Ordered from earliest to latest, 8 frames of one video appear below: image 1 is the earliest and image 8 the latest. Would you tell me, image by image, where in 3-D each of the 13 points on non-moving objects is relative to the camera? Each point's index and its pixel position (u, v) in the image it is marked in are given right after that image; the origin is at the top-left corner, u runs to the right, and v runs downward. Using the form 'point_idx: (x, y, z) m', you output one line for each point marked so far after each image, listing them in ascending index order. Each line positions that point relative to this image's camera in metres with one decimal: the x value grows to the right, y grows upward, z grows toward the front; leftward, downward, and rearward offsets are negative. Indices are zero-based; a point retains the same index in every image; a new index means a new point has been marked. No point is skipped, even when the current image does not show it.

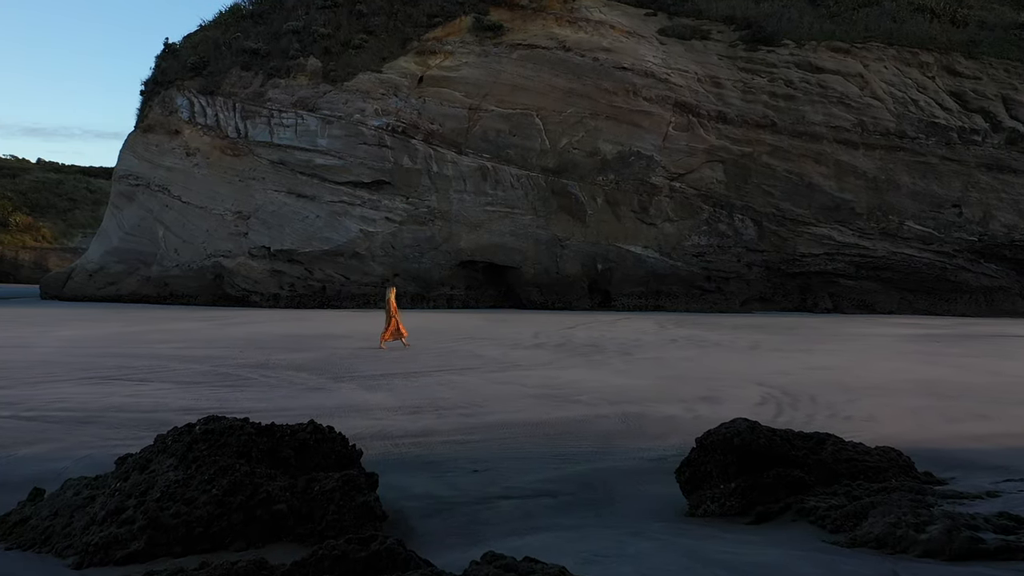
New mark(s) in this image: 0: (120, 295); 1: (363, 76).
0: (-7.2, -0.1, +15.5) m
1: (-2.6, +3.7, +14.9) m
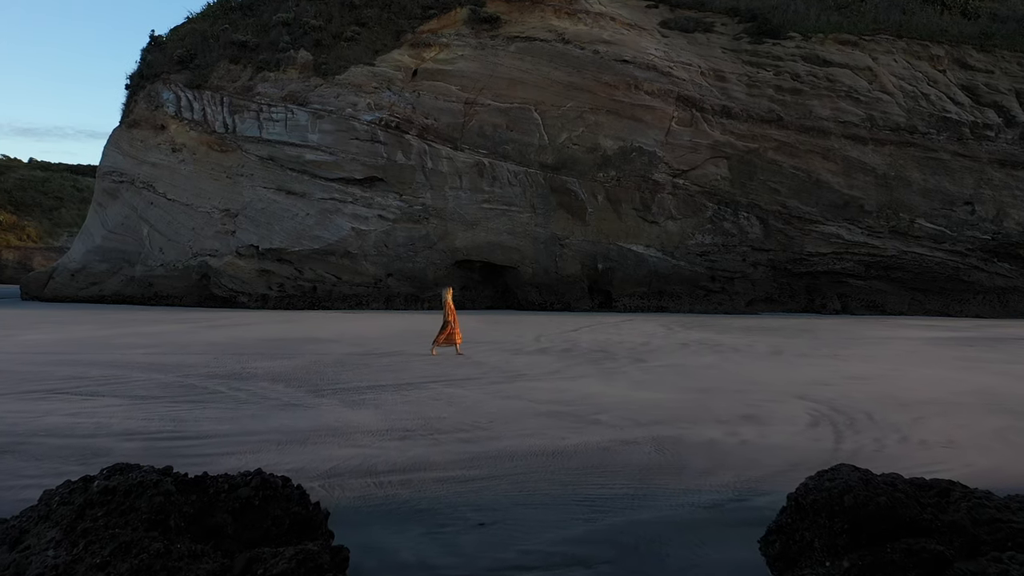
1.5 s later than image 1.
0: (-7.3, -0.1, +15.0) m
1: (-2.7, +3.7, +14.4) m
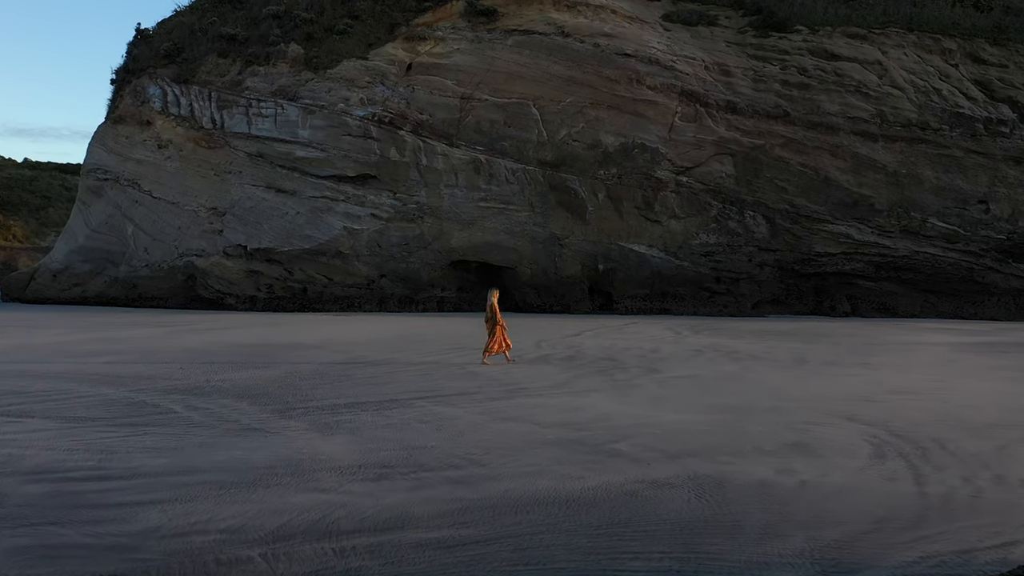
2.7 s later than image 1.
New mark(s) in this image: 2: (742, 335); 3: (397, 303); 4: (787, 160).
0: (-7.3, -0.2, +14.5) m
1: (-2.7, +3.7, +13.9) m
2: (+2.1, -0.4, +7.6) m
3: (-1.8, -0.2, +13.4) m
4: (+4.2, +1.9, +12.8) m
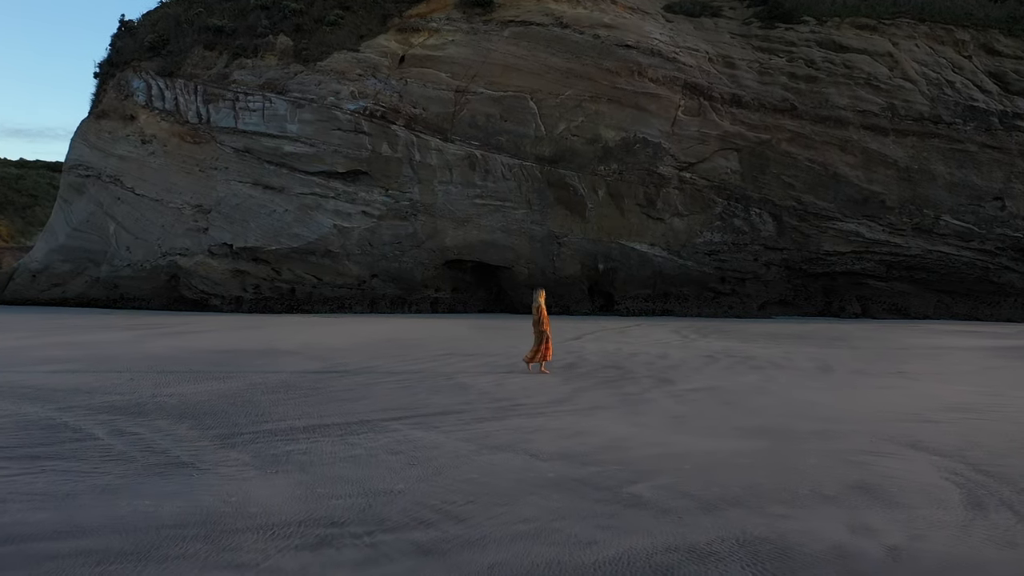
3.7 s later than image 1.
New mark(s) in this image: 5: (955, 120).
0: (-7.4, -0.2, +14.0) m
1: (-2.8, +3.7, +13.4) m
2: (+2.1, -0.4, +7.1) m
3: (-1.9, -0.2, +12.9) m
4: (+4.1, +1.9, +12.3) m
5: (+6.4, +2.4, +12.3) m
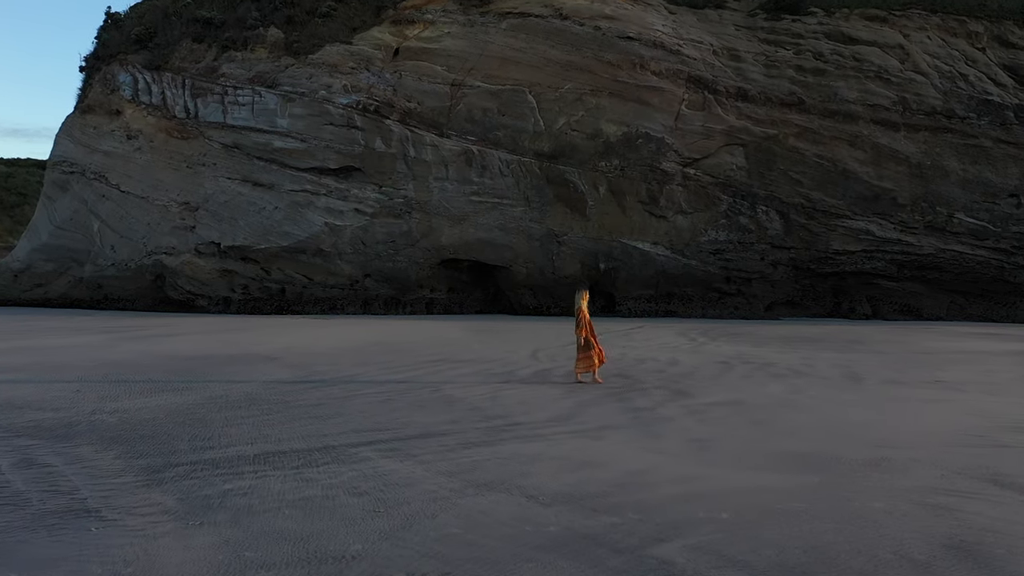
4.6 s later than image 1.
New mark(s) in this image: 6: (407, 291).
0: (-7.4, -0.2, +13.5) m
1: (-2.8, +3.7, +13.0) m
2: (+2.0, -0.4, +6.7) m
3: (-1.9, -0.2, +12.4) m
4: (+4.1, +1.9, +11.9) m
5: (+6.4, +2.4, +11.8) m
6: (-1.6, 0.0, +12.5) m
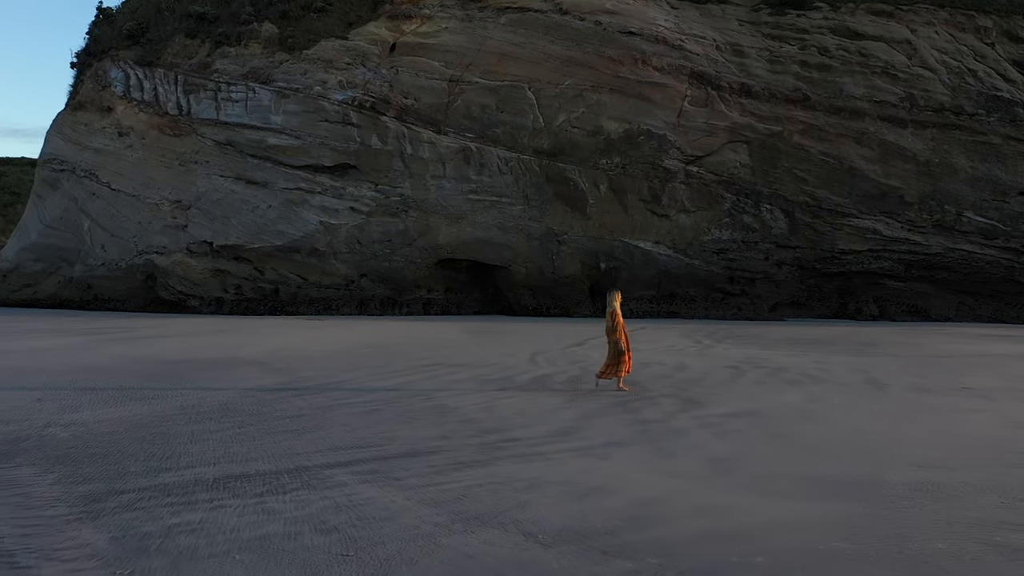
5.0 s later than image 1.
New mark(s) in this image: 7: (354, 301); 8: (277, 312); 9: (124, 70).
0: (-7.4, -0.2, +13.3) m
1: (-2.8, +3.7, +12.7) m
2: (+2.0, -0.4, +6.5) m
3: (-1.9, -0.3, +12.2) m
4: (+4.1, +1.9, +11.6) m
5: (+6.4, +2.4, +11.6) m
6: (-1.6, 0.0, +12.2) m
7: (-2.3, -0.2, +12.2) m
8: (-3.4, -0.3, +12.2) m
9: (-6.1, +3.4, +13.3) m
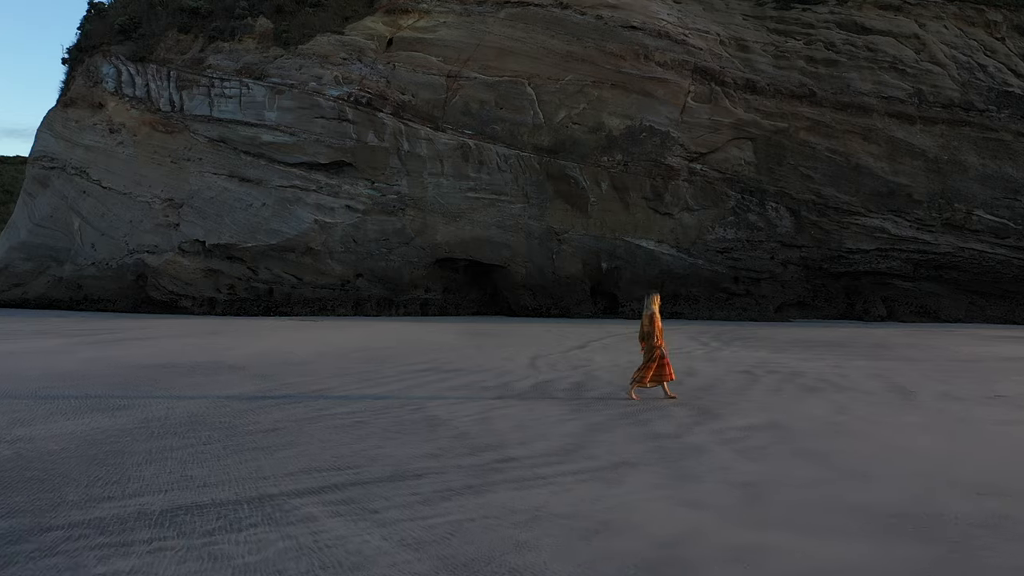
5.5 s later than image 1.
0: (-7.4, -0.2, +13.0) m
1: (-2.8, +3.7, +12.5) m
2: (+2.0, -0.4, +6.2) m
3: (-1.9, -0.3, +11.9) m
4: (+4.1, +1.9, +11.4) m
5: (+6.4, +2.4, +11.3) m
6: (-1.6, -0.1, +12.0) m
7: (-2.3, -0.2, +11.9) m
8: (-3.4, -0.3, +12.0) m
9: (-6.1, +3.4, +13.1) m
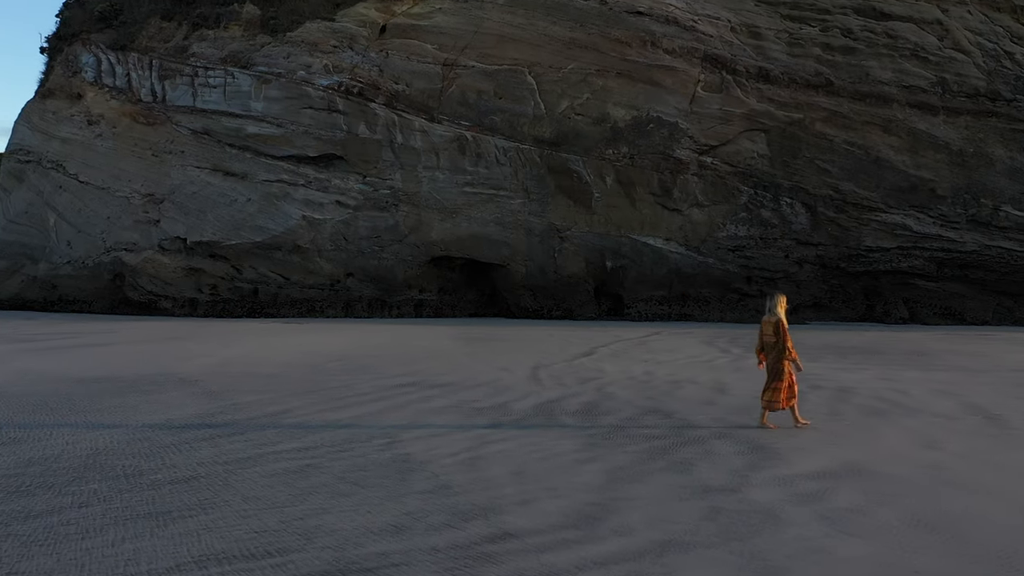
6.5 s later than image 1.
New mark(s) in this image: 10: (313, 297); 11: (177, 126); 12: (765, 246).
0: (-7.4, -0.2, +12.3) m
1: (-2.8, +3.7, +11.8) m
2: (+2.0, -0.4, +5.6) m
3: (-1.9, -0.3, +11.3) m
4: (+4.0, +1.9, +10.7) m
5: (+6.4, +2.4, +10.7) m
6: (-1.6, -0.1, +11.3) m
7: (-2.3, -0.2, +11.3) m
8: (-3.4, -0.3, +11.3) m
9: (-6.1, +3.4, +12.4) m
10: (-2.6, -0.1, +11.3) m
11: (-4.6, +2.2, +11.6) m
12: (+3.2, +0.5, +10.8) m
